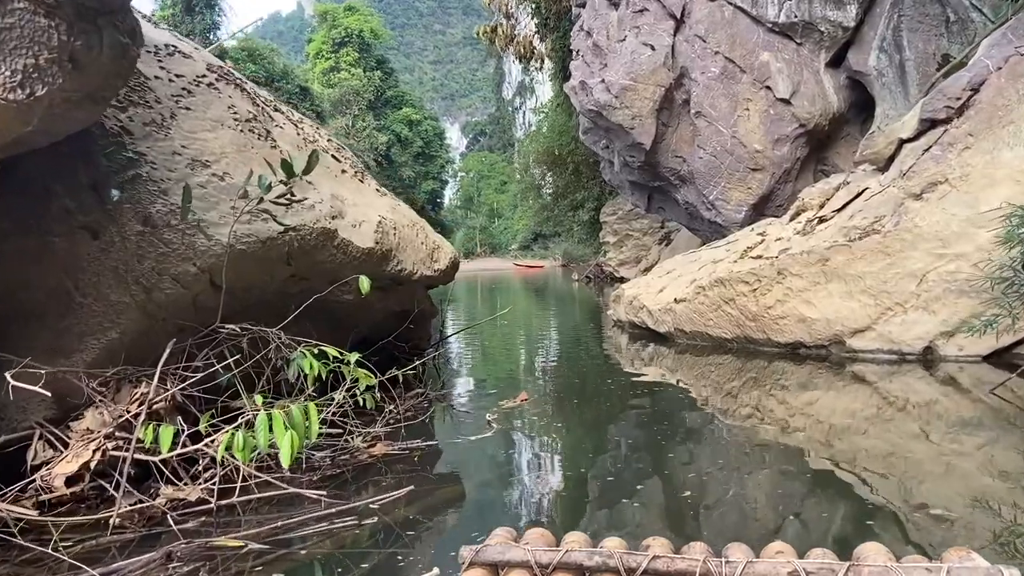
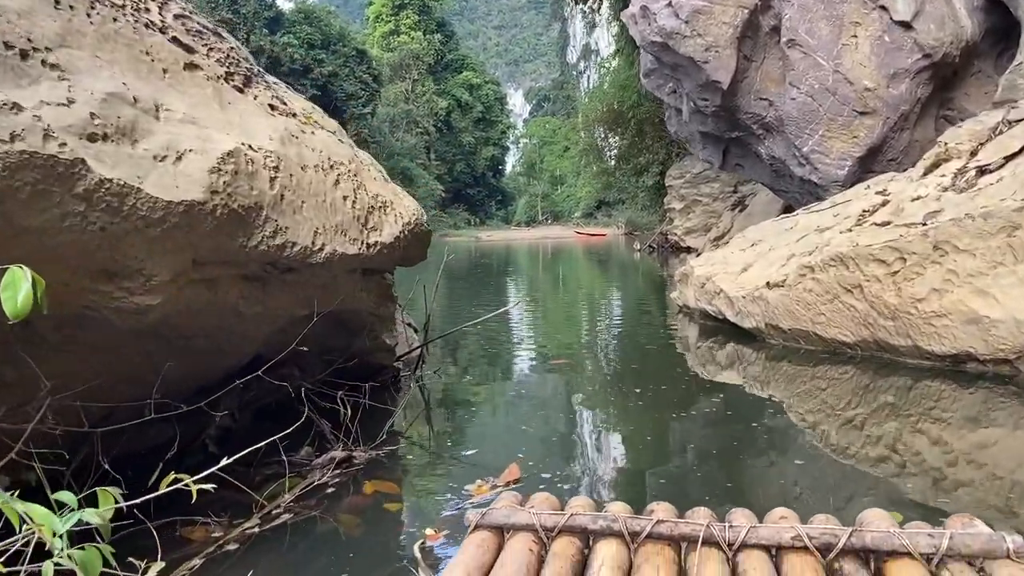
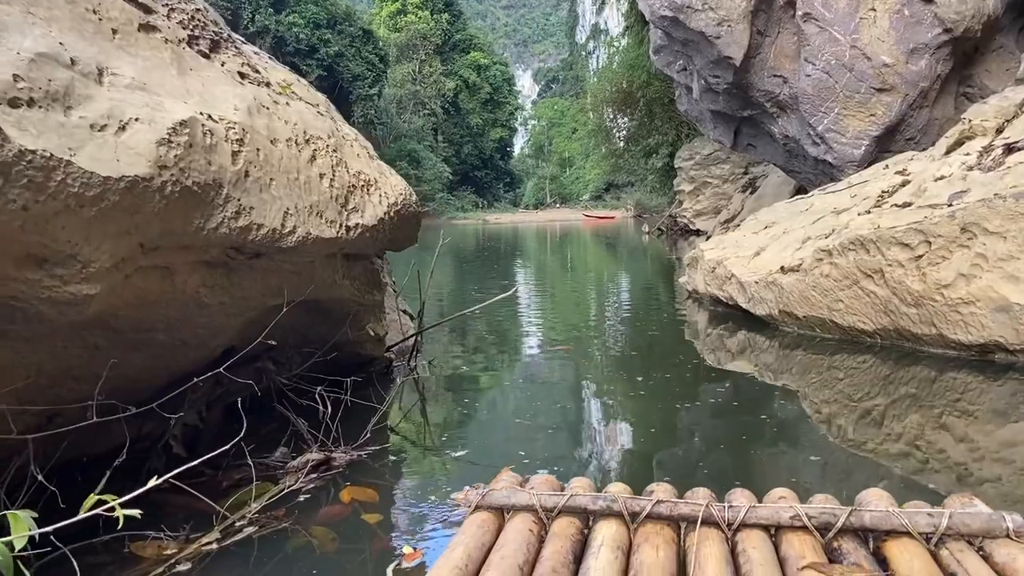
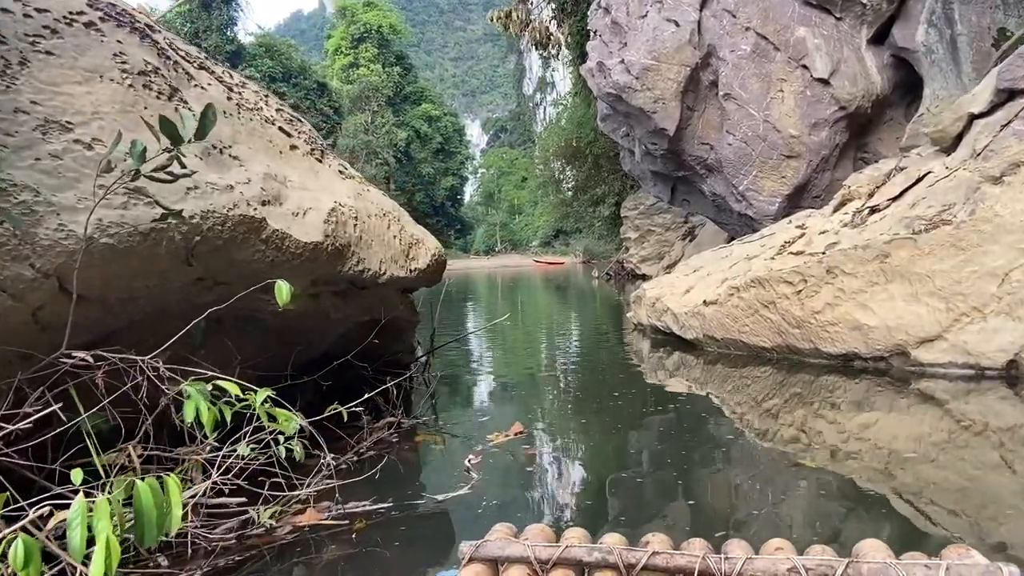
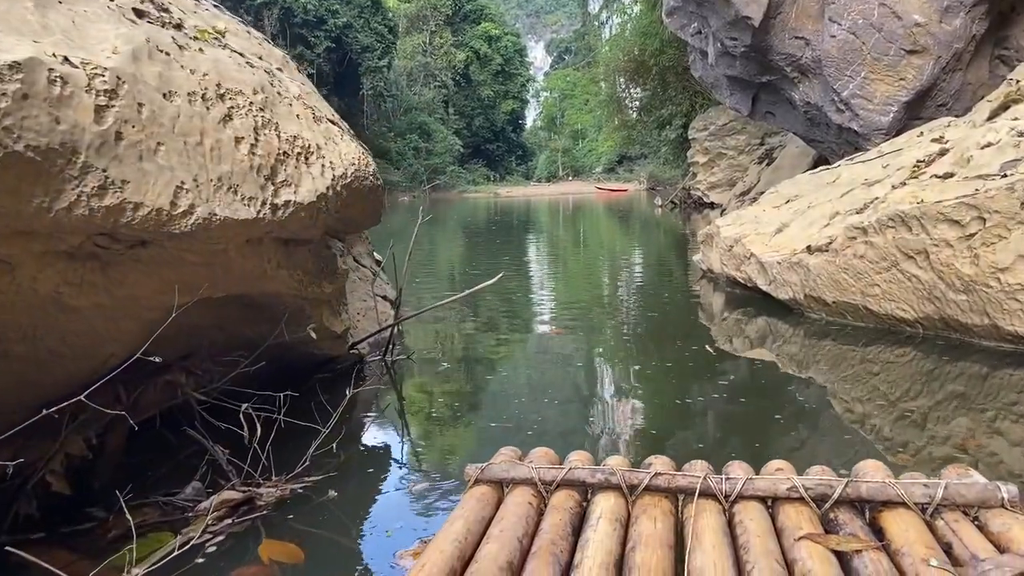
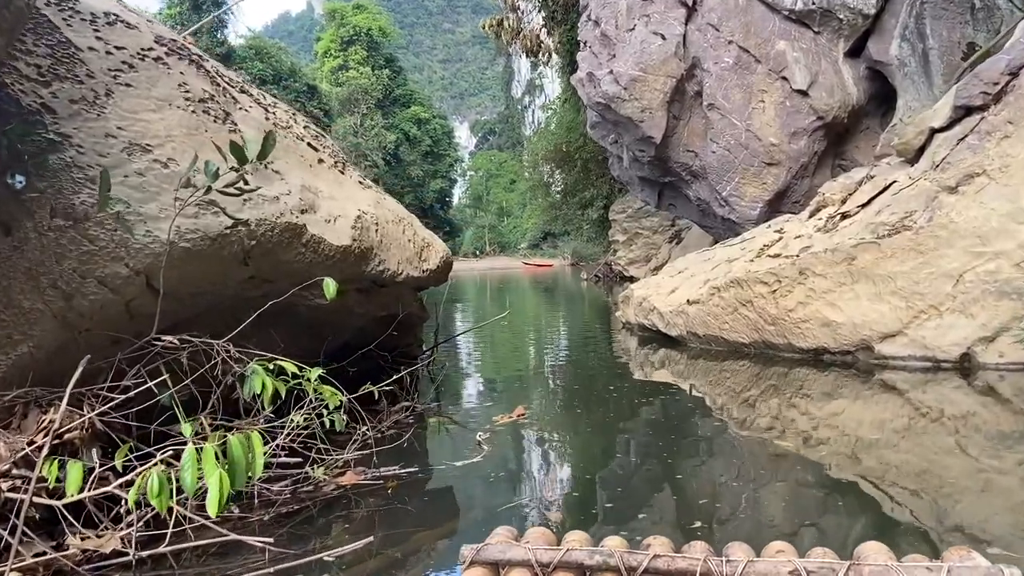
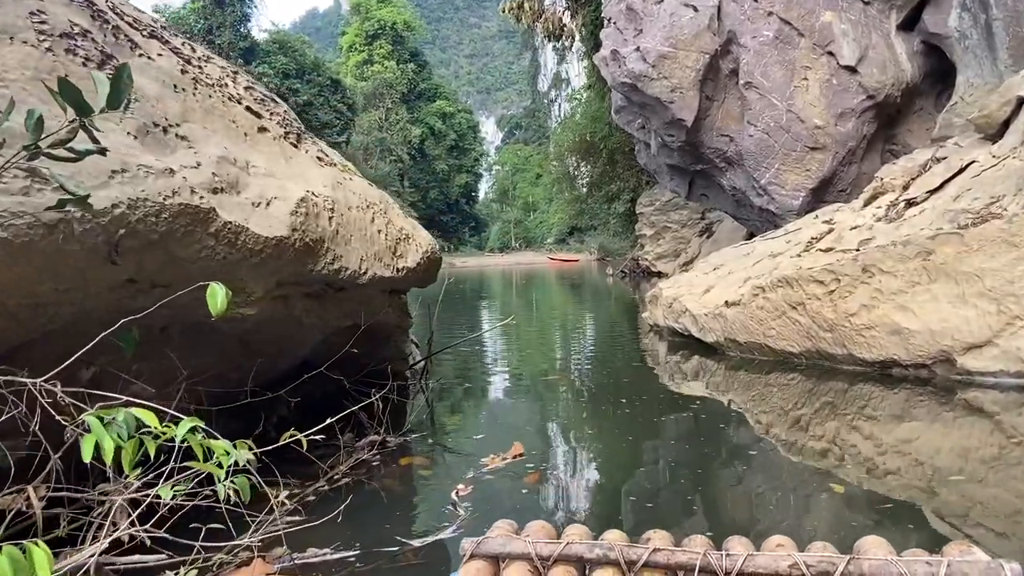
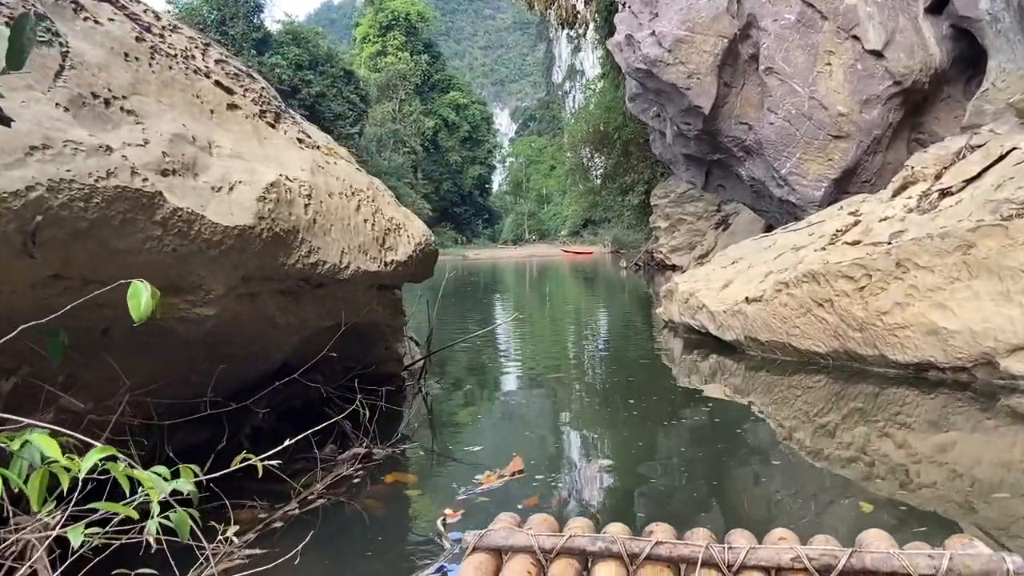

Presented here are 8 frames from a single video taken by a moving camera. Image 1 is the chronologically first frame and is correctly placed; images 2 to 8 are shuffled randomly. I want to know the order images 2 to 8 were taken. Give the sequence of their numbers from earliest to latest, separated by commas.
6, 4, 7, 8, 2, 3, 5
